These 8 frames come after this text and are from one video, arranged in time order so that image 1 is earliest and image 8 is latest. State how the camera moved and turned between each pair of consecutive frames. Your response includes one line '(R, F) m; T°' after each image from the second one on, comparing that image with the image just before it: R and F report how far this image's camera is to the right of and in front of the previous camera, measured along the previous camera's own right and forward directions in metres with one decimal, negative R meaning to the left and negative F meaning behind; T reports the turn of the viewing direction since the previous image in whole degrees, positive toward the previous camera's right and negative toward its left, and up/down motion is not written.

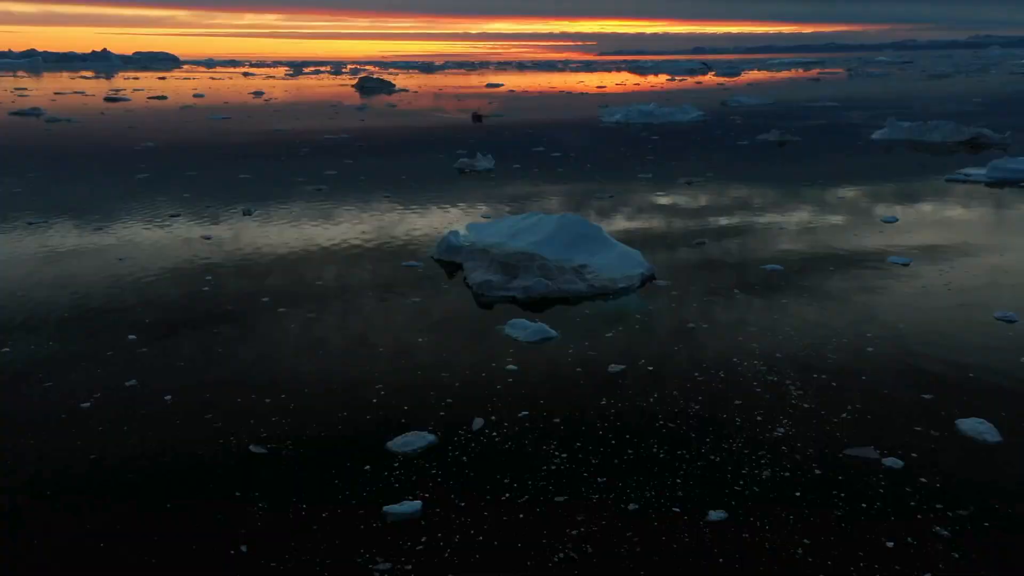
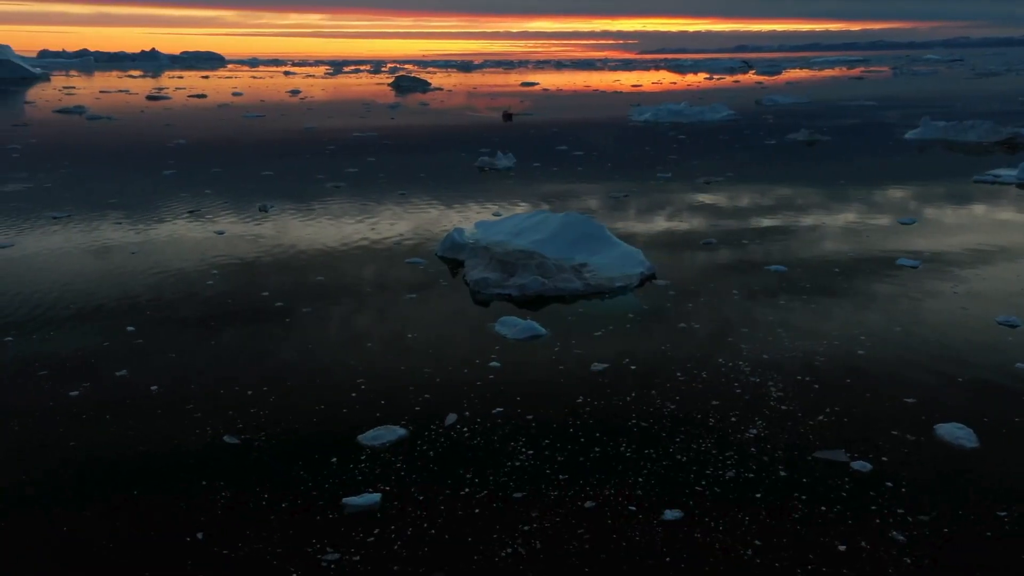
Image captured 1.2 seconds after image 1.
(+0.4, 0.0) m; -3°
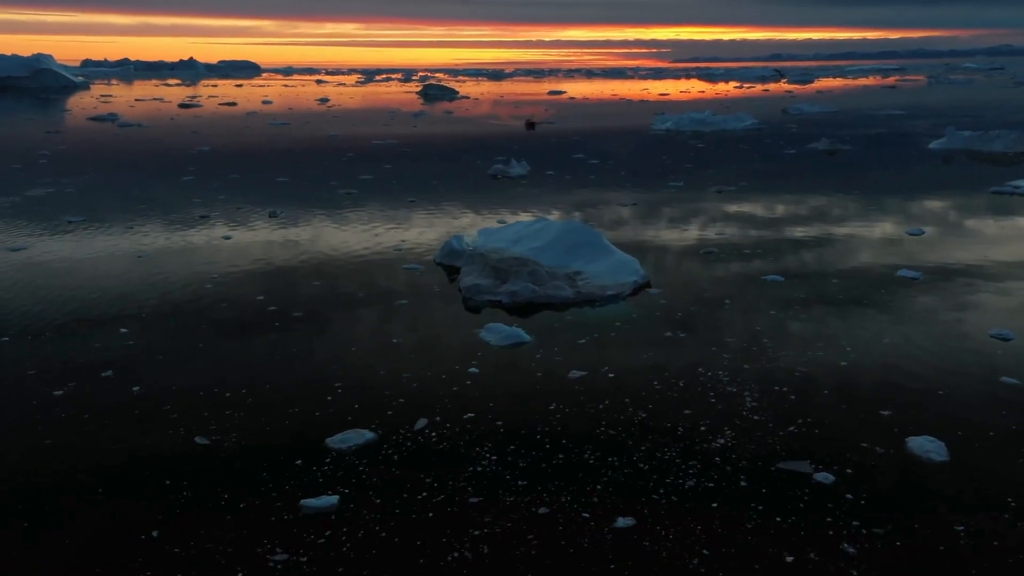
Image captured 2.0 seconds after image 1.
(+0.3, 0.0) m; -2°
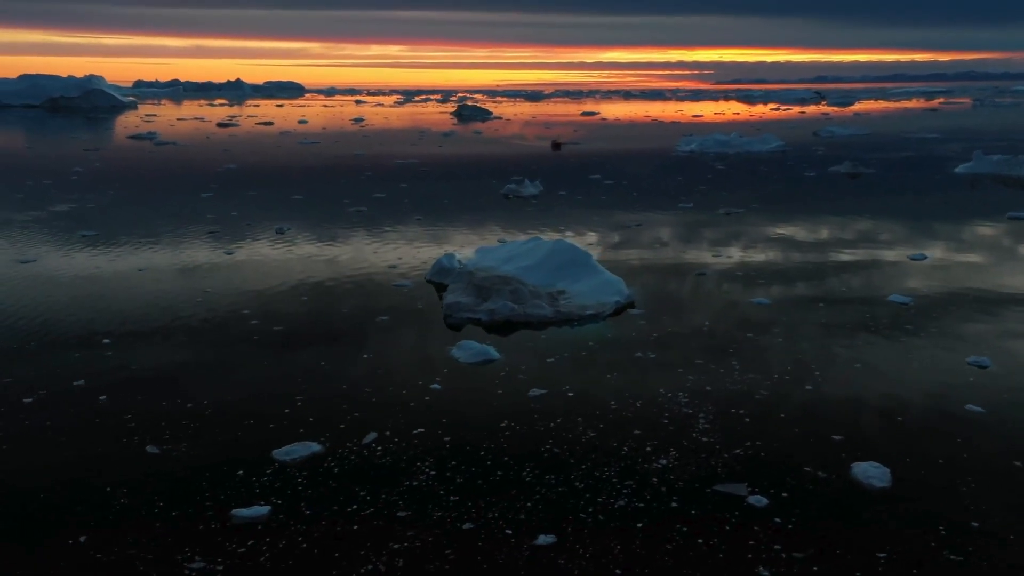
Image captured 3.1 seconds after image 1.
(+0.5, 0.0) m; -3°
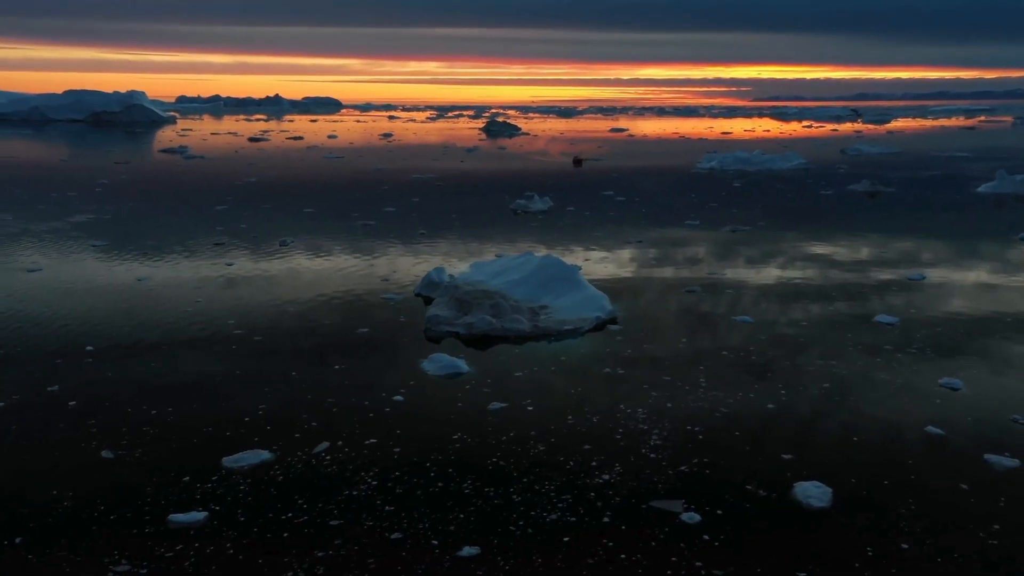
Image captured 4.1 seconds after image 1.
(+0.5, 0.0) m; -2°
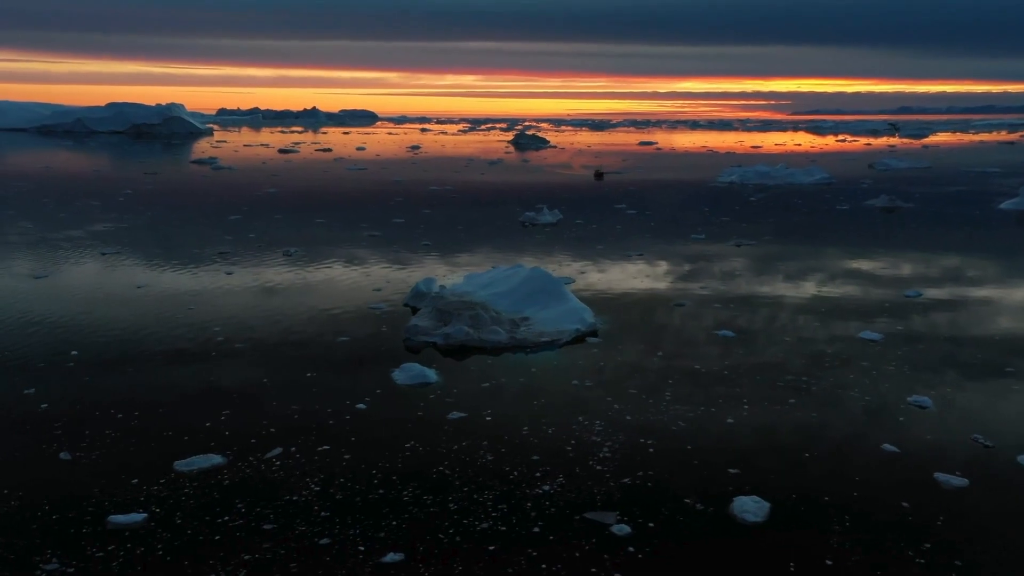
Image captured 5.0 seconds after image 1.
(+0.5, 0.0) m; -2°
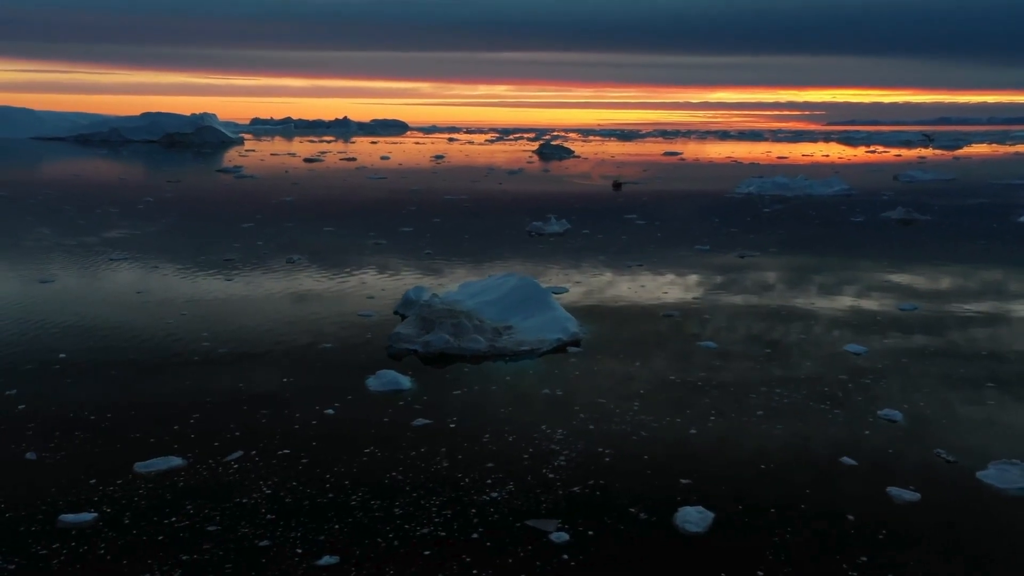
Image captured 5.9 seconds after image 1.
(+0.4, 0.0) m; -2°
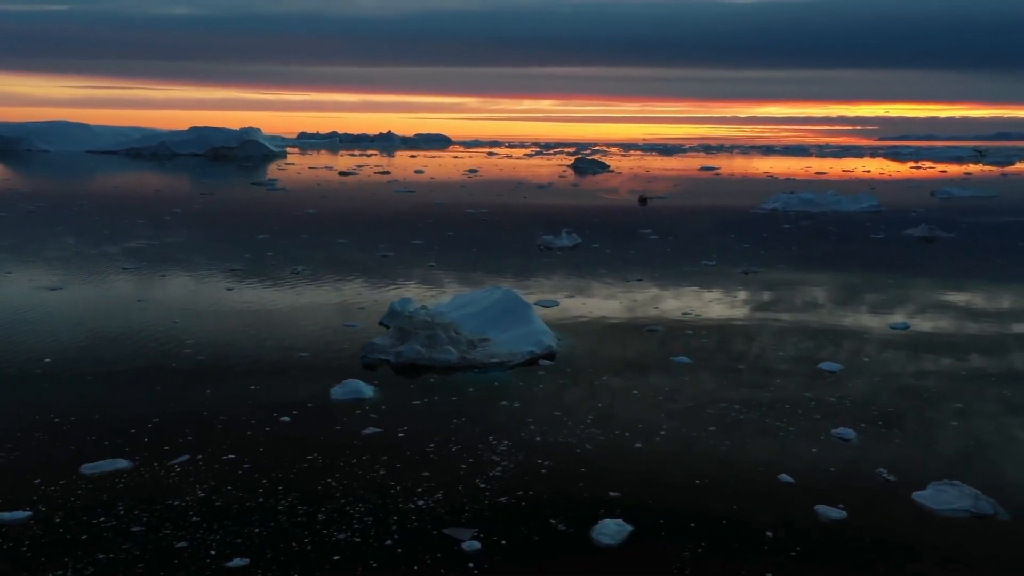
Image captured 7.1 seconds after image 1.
(+0.6, 0.0) m; -3°
